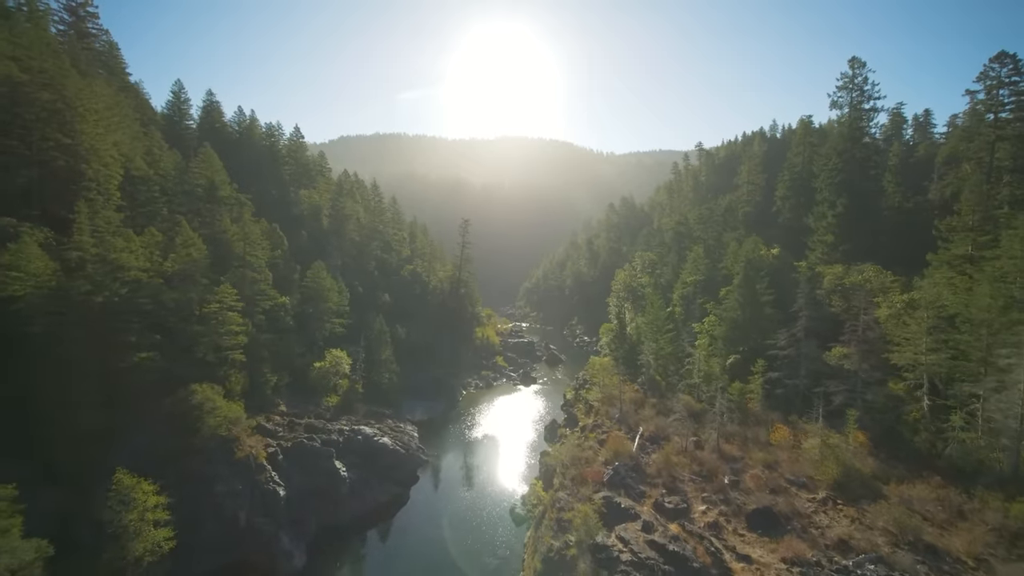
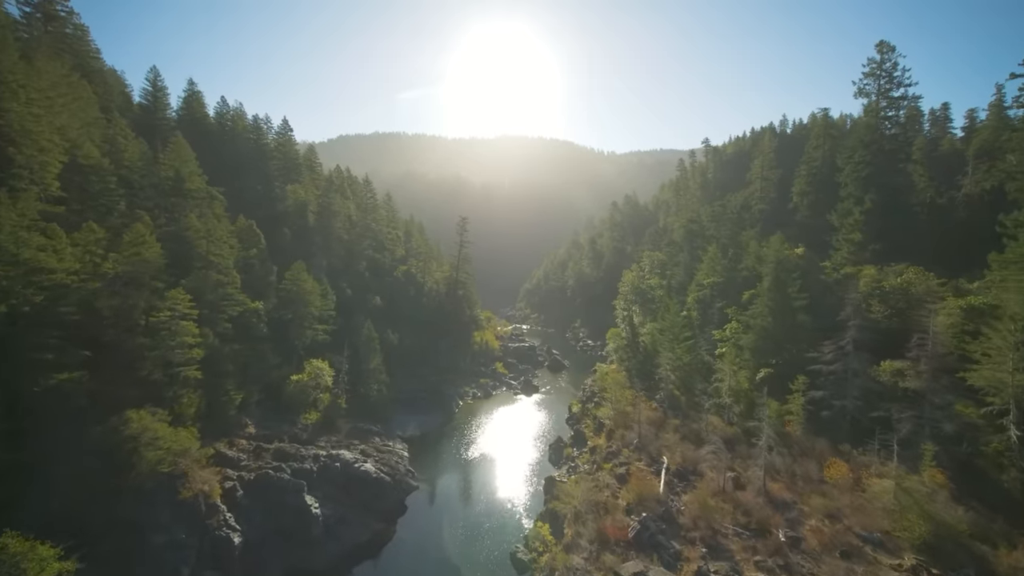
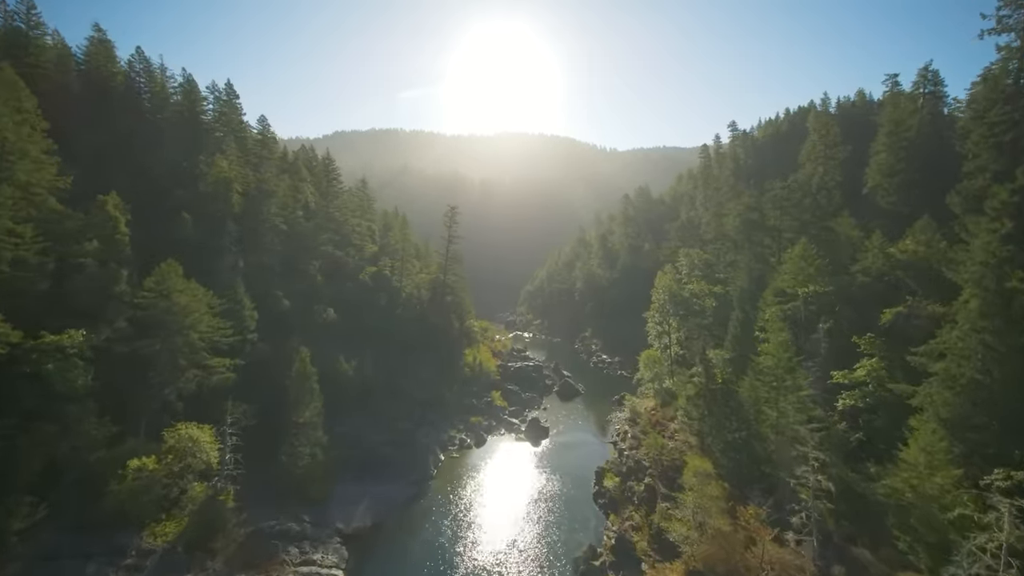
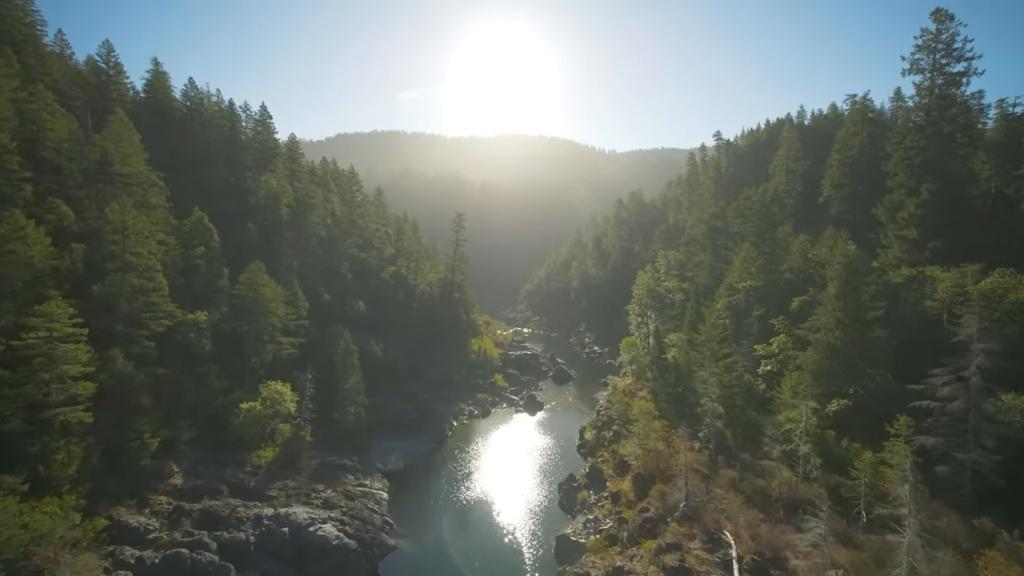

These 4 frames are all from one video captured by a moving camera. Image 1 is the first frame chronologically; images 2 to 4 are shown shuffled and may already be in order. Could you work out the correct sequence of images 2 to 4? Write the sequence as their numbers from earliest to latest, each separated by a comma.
2, 4, 3
